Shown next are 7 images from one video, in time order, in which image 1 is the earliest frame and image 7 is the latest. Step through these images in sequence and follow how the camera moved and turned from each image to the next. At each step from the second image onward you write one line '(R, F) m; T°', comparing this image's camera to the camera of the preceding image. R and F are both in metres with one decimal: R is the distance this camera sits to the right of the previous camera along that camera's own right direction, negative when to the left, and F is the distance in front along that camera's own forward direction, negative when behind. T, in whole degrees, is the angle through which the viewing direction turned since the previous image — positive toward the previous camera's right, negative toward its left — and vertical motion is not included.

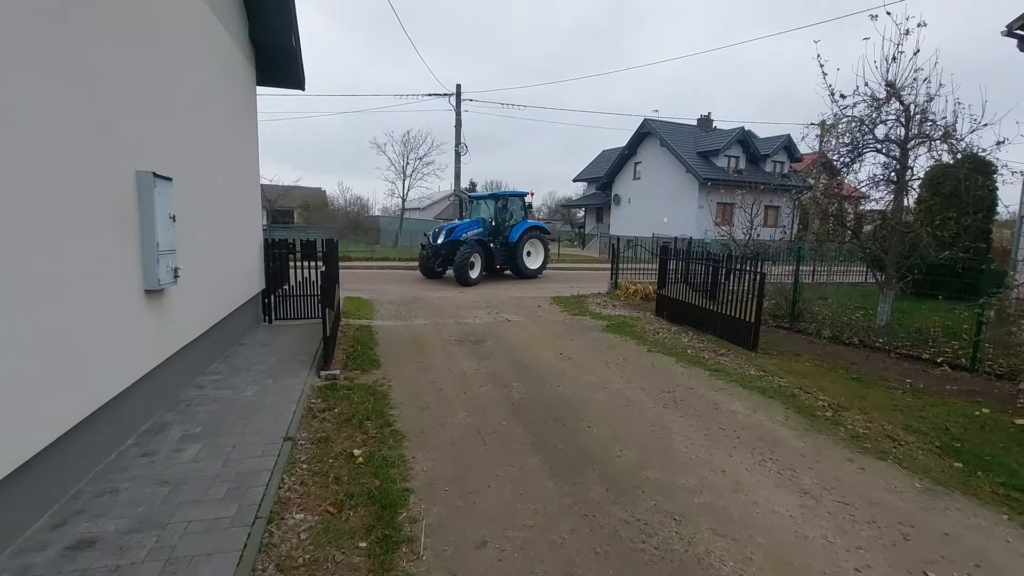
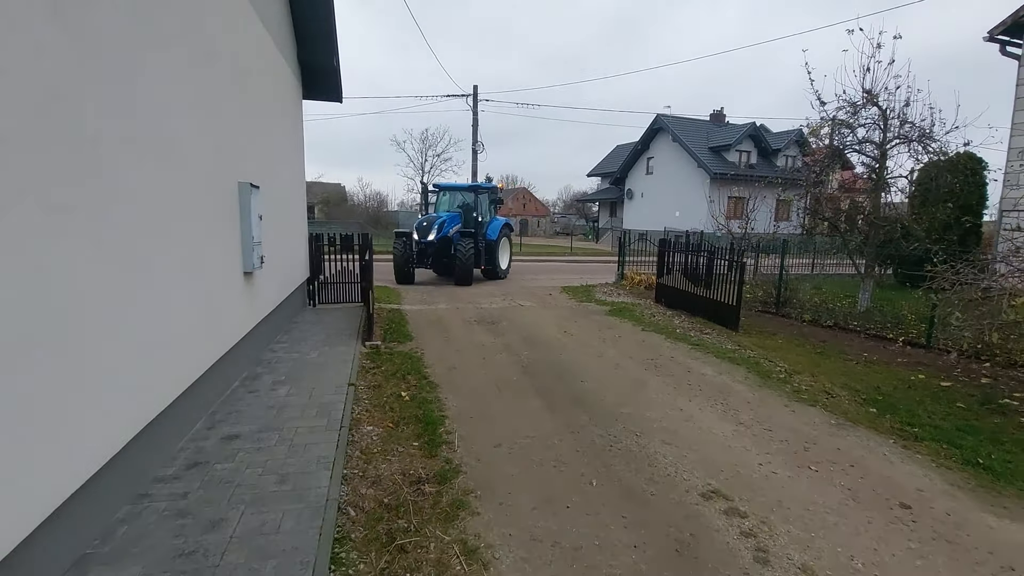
(+0.1, -1.1) m; -2°
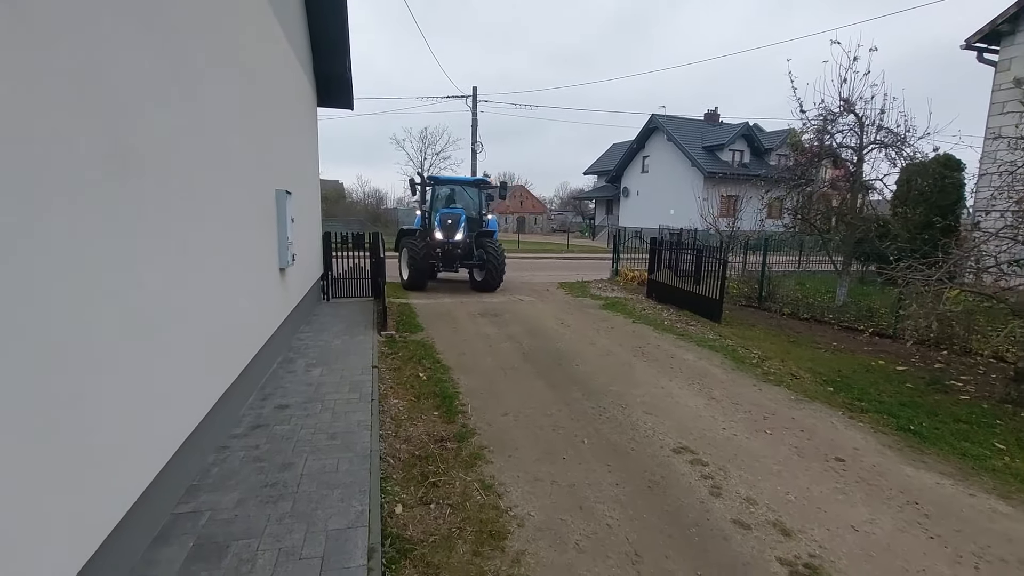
(-0.1, -0.7) m; 0°
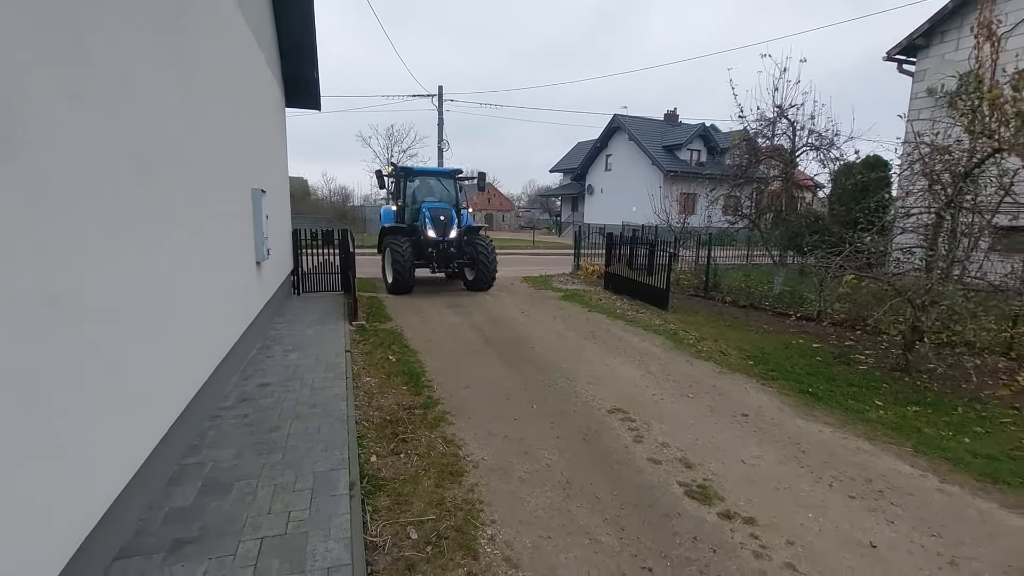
(+0.1, -0.6) m; +4°
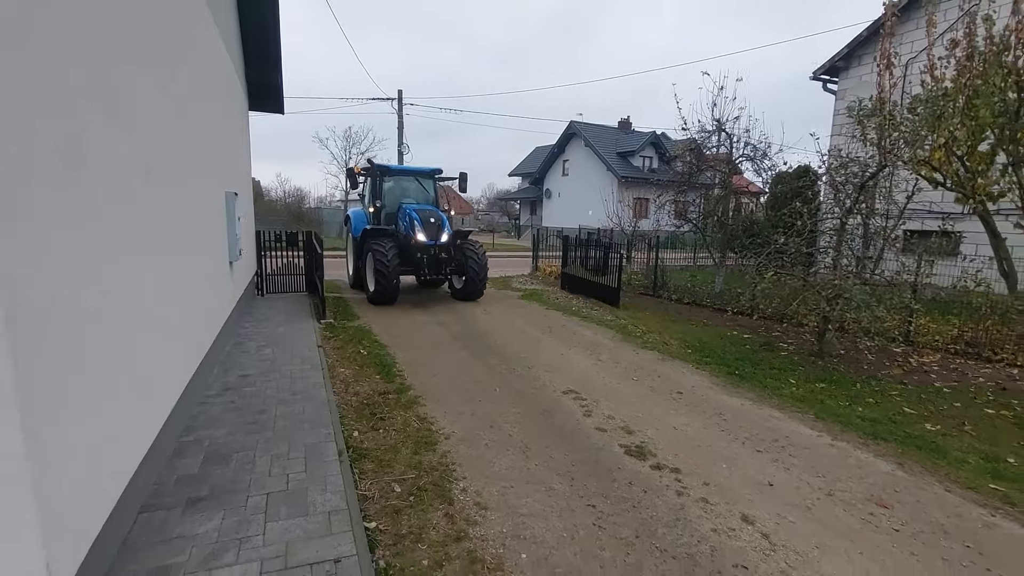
(-0.1, -0.5) m; +5°
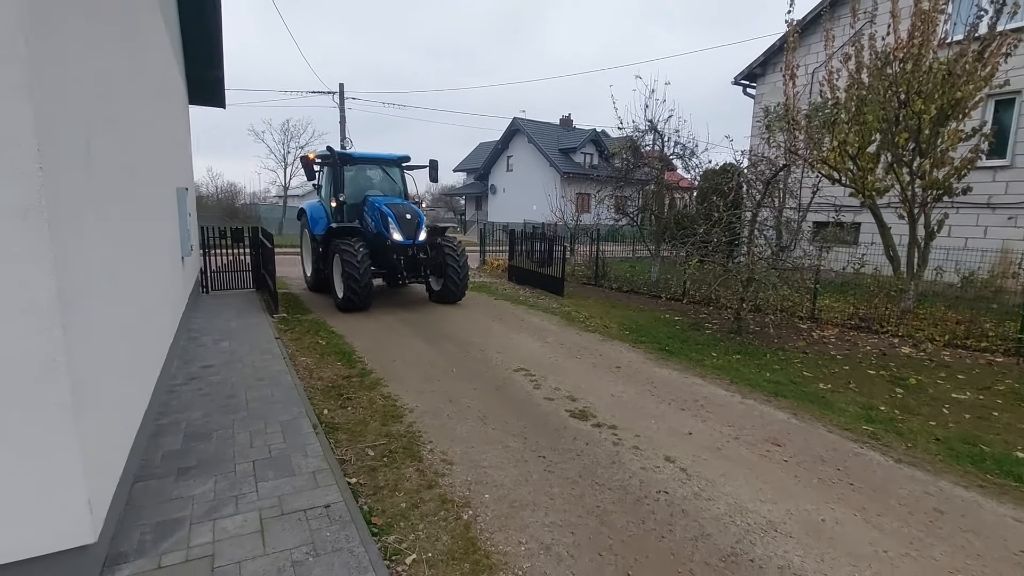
(-0.1, -0.5) m; +6°
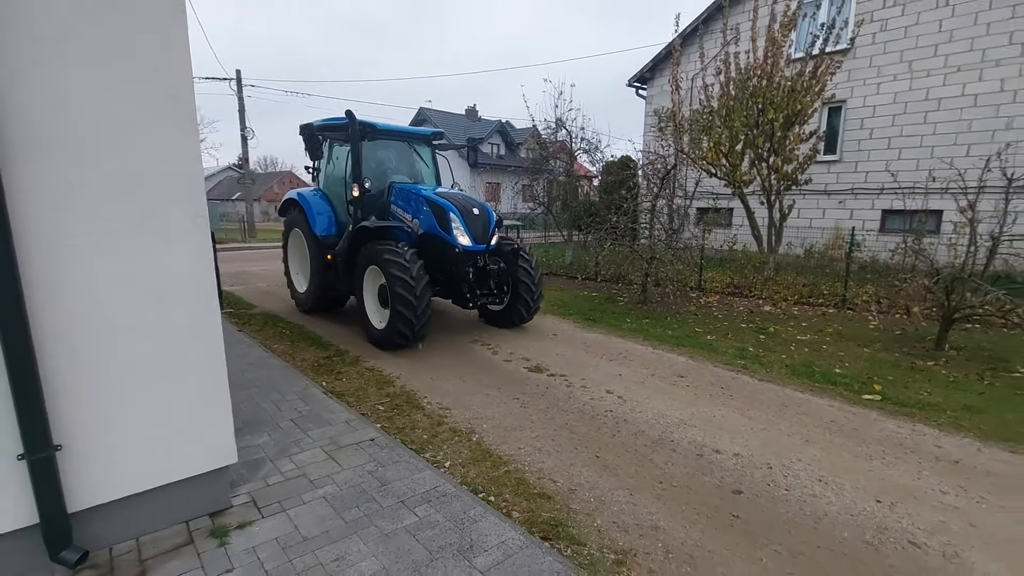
(-0.6, -0.9) m; +11°
